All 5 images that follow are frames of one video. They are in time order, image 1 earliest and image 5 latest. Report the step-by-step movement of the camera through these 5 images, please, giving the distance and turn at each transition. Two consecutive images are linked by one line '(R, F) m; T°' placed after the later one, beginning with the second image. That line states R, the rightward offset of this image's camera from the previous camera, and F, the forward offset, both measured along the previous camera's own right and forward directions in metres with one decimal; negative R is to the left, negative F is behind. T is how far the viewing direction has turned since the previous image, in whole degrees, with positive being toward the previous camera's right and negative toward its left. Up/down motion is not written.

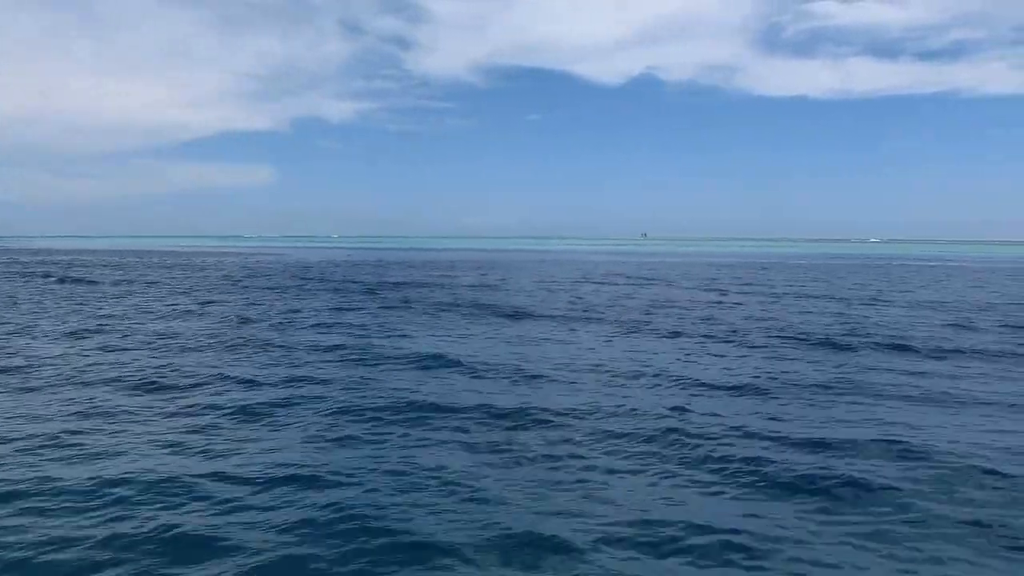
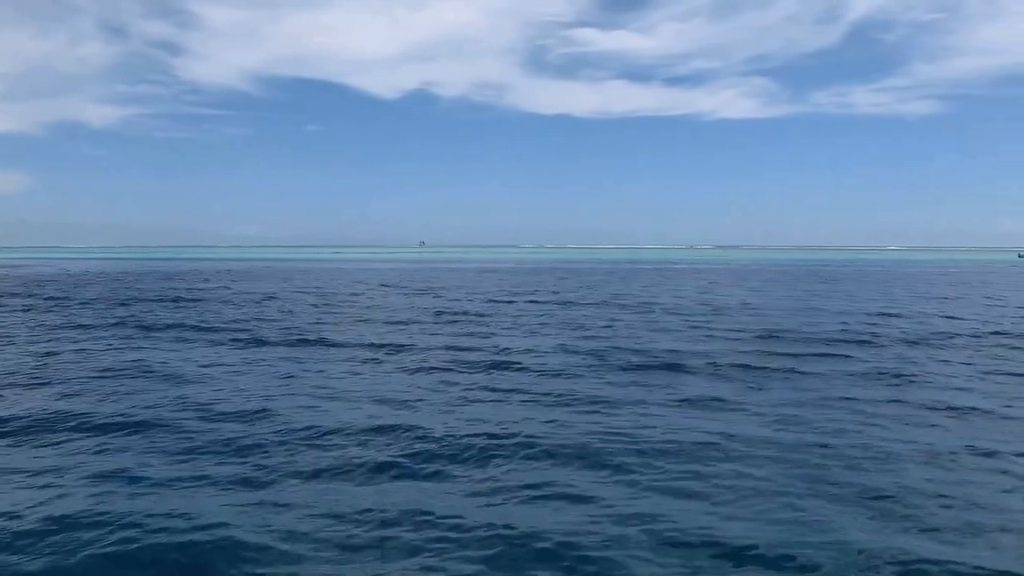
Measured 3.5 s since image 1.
(-3.5, -2.3) m; +11°
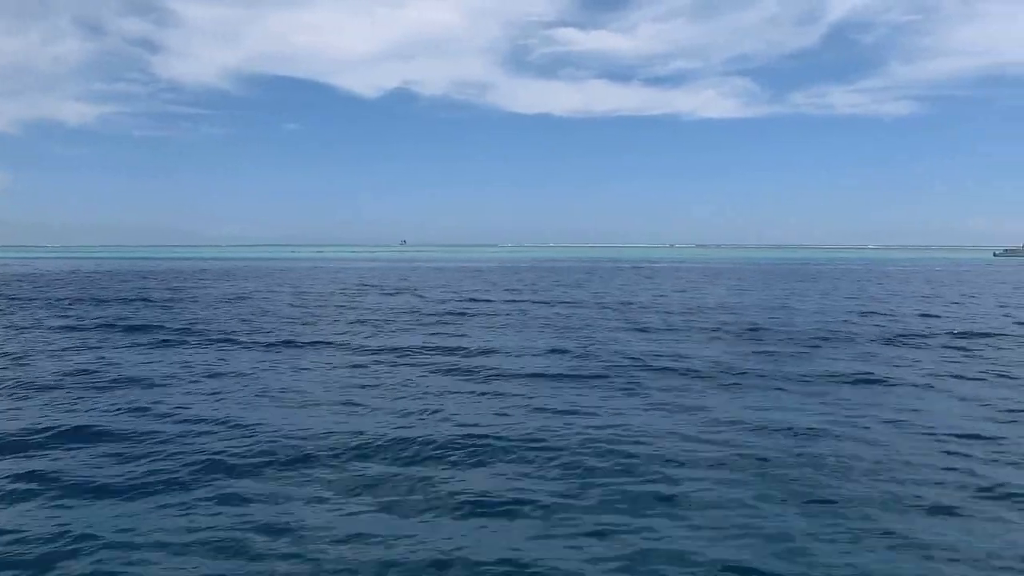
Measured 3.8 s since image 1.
(-1.8, -0.5) m; +2°
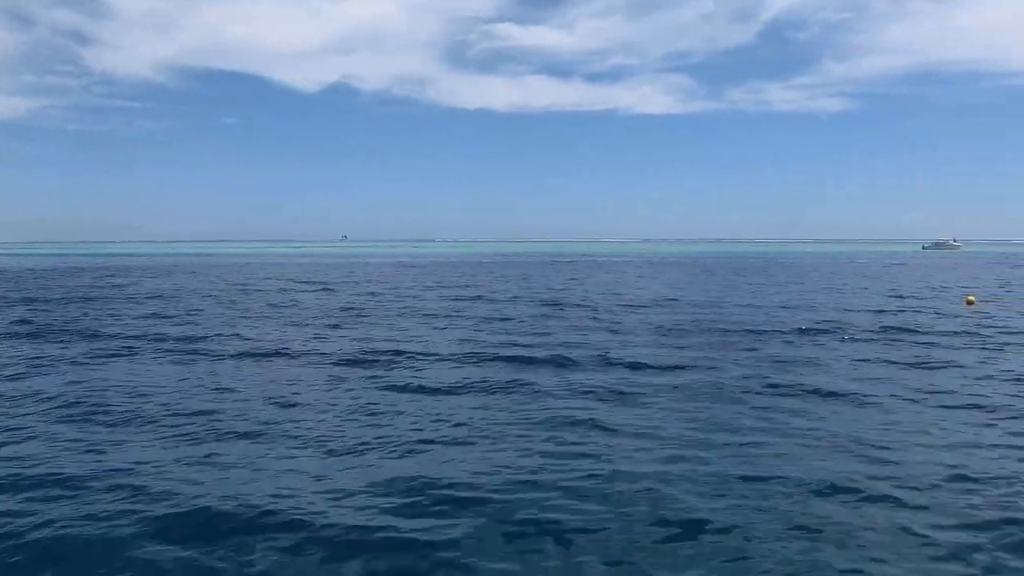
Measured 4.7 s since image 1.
(+0.3, -0.4) m; +4°
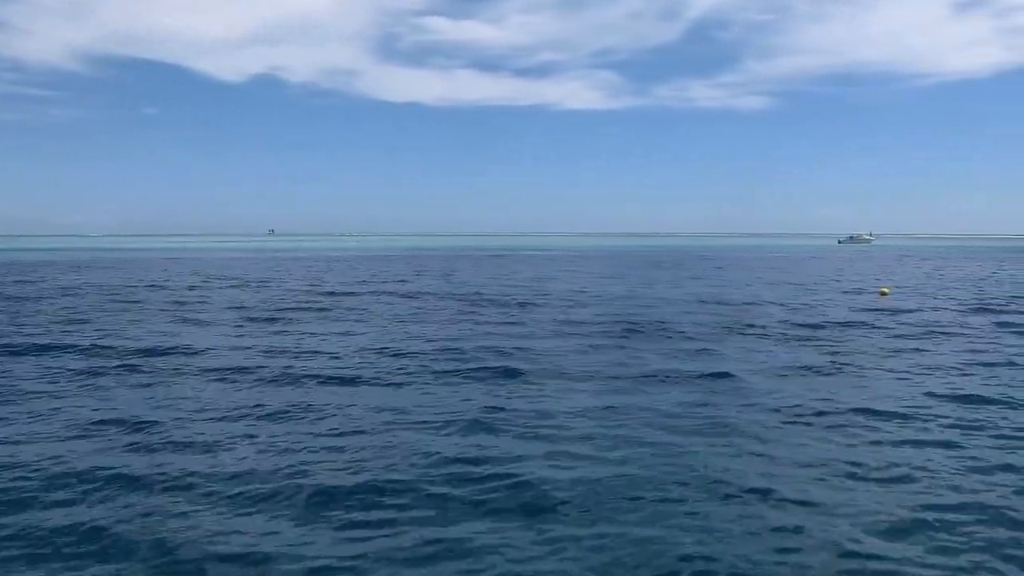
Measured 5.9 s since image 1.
(+0.2, -0.2) m; +4°
